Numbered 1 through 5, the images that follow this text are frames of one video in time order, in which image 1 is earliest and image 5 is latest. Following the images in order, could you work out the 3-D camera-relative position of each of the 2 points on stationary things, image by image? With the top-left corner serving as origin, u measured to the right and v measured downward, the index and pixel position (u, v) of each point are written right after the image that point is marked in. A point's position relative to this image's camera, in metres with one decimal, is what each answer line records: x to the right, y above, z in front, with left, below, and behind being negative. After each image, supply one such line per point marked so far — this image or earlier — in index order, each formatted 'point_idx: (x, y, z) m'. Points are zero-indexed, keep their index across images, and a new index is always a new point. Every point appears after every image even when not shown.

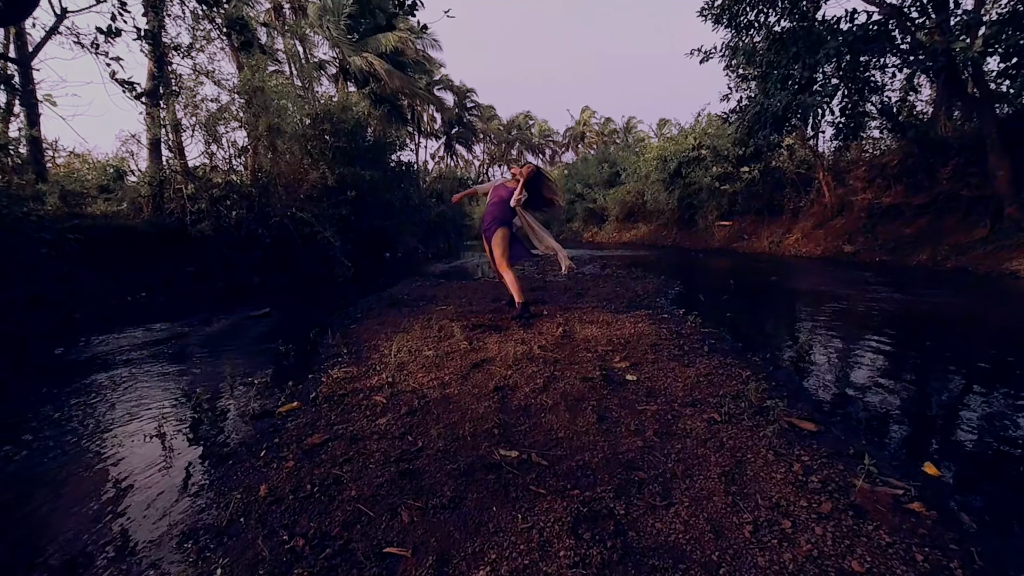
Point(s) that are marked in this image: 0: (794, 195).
0: (+9.5, +3.1, +14.6) m
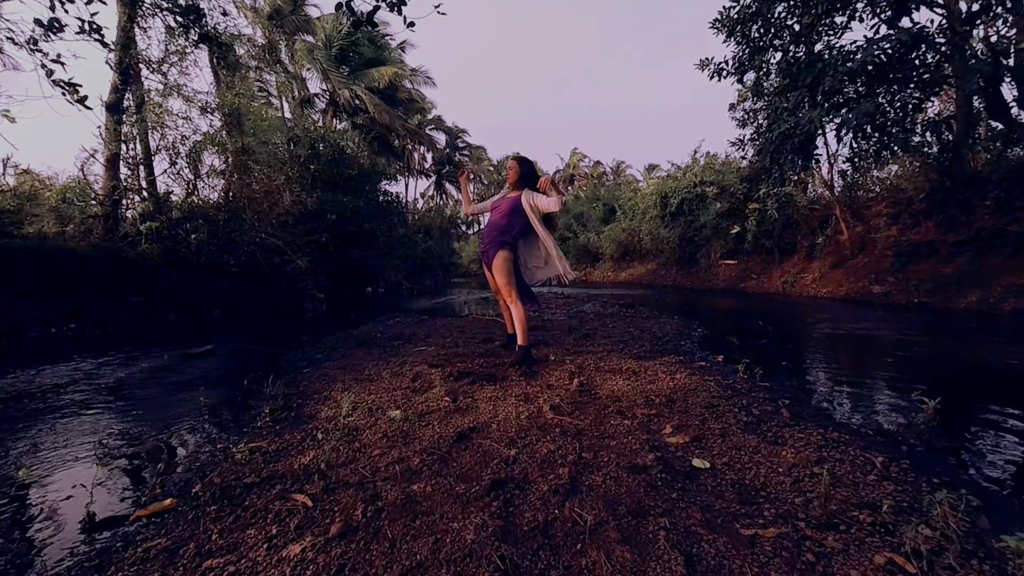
0: (+9.3, +1.7, +13.8) m
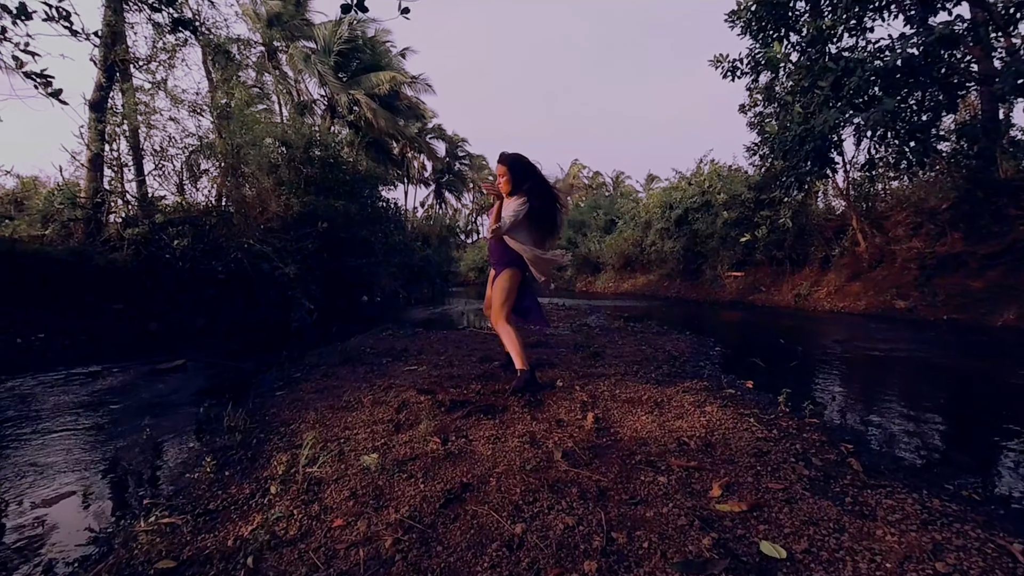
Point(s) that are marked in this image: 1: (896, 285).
0: (+9.3, +1.3, +13.3) m
1: (+9.5, +0.1, +10.8) m
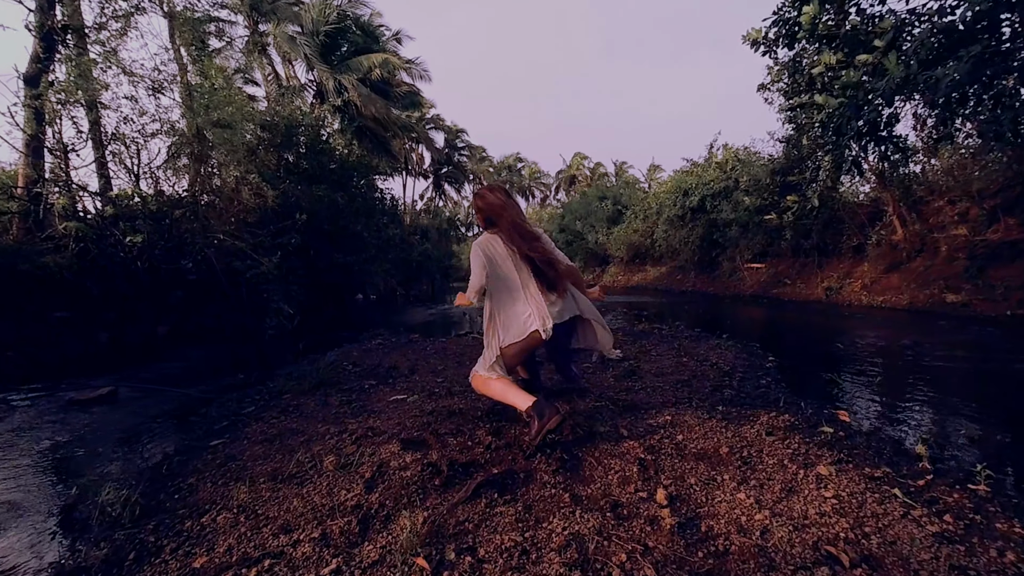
0: (+9.4, +1.5, +12.2) m
1: (+9.6, +0.3, +9.6) m
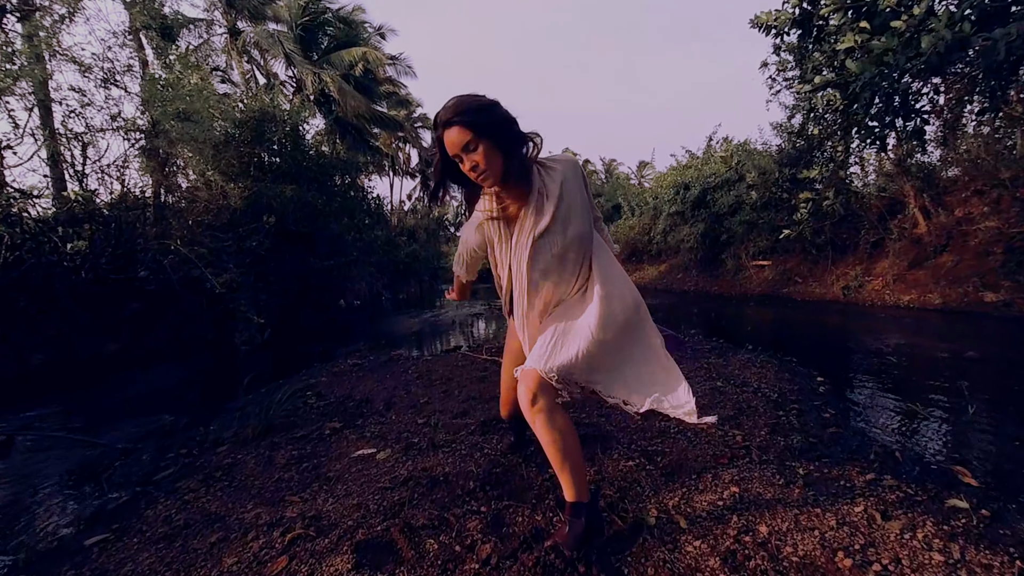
0: (+9.3, +1.6, +11.4) m
1: (+9.5, +0.3, +8.9) m
